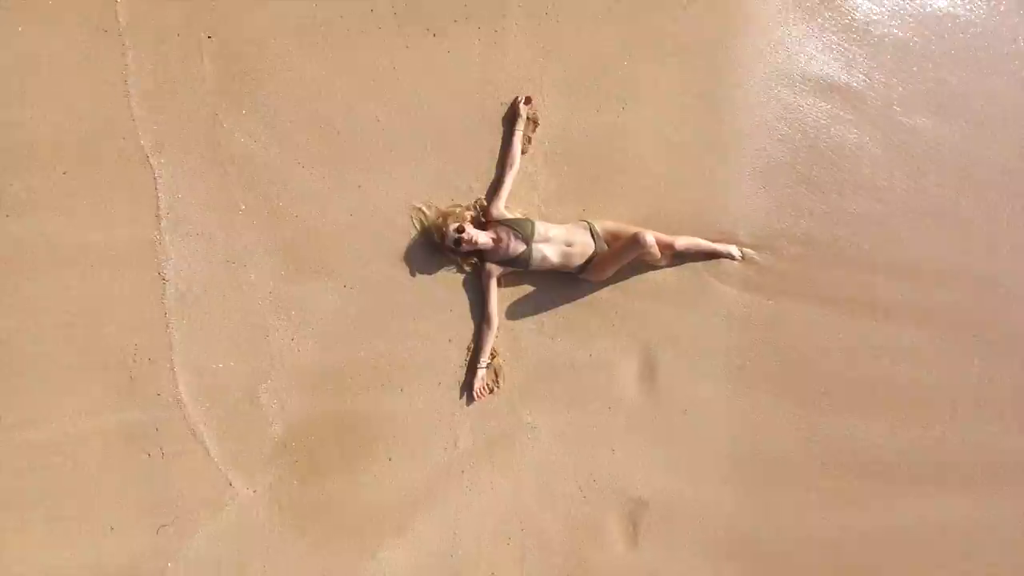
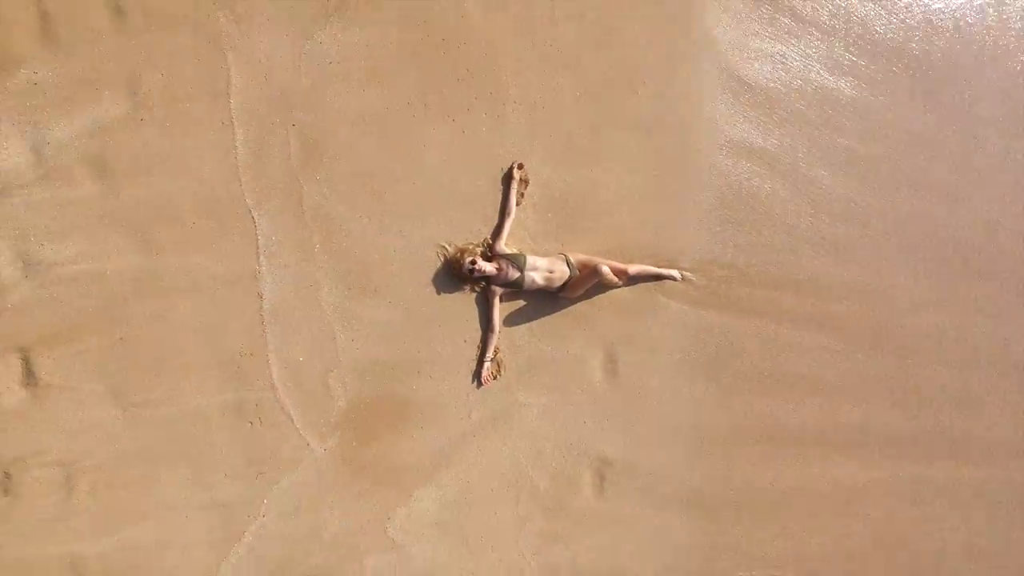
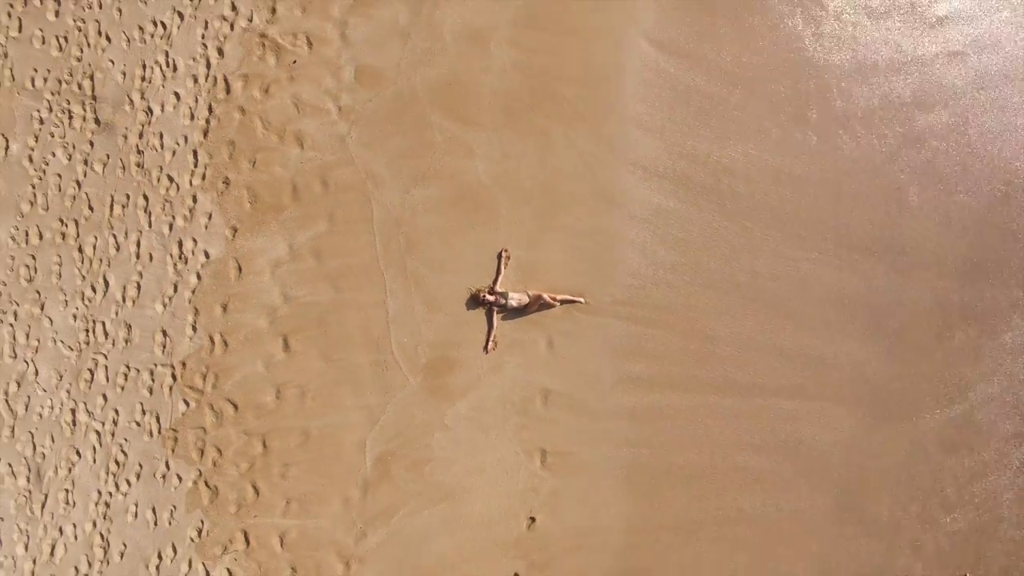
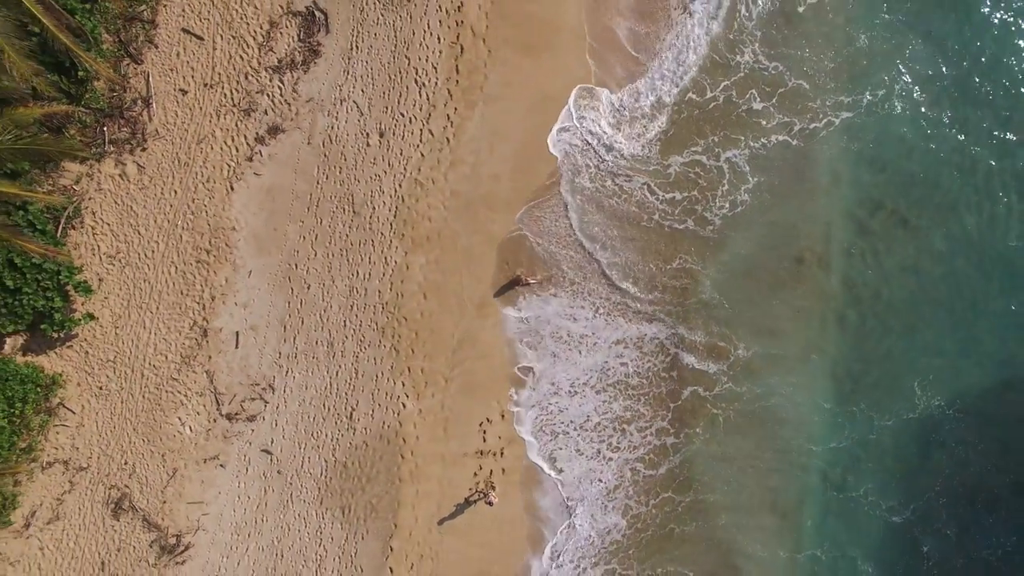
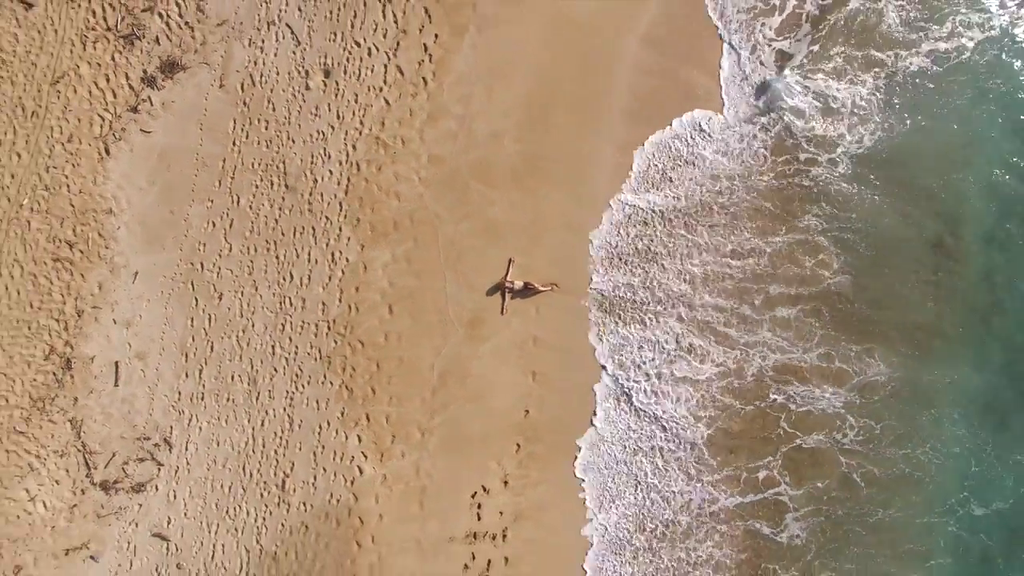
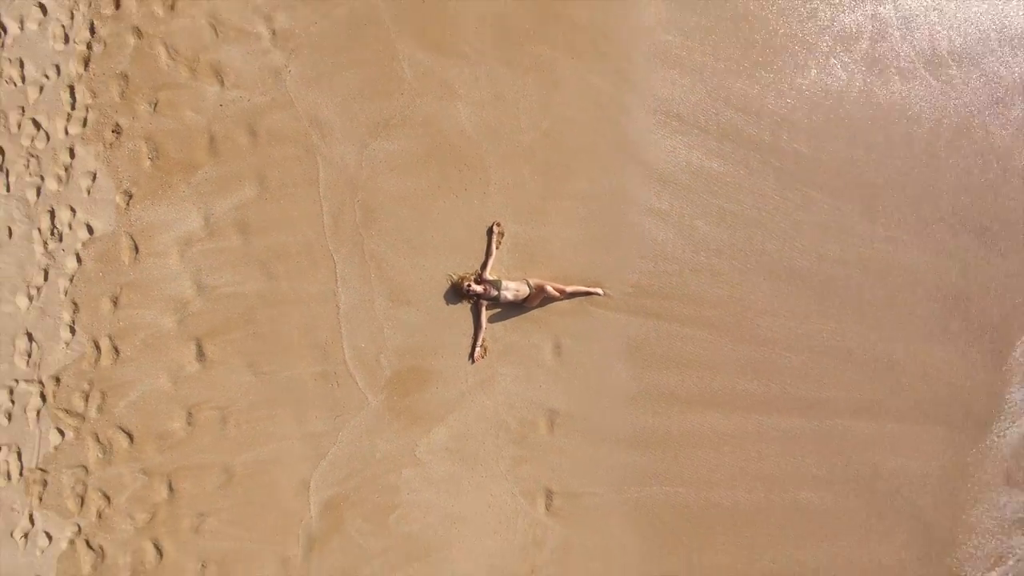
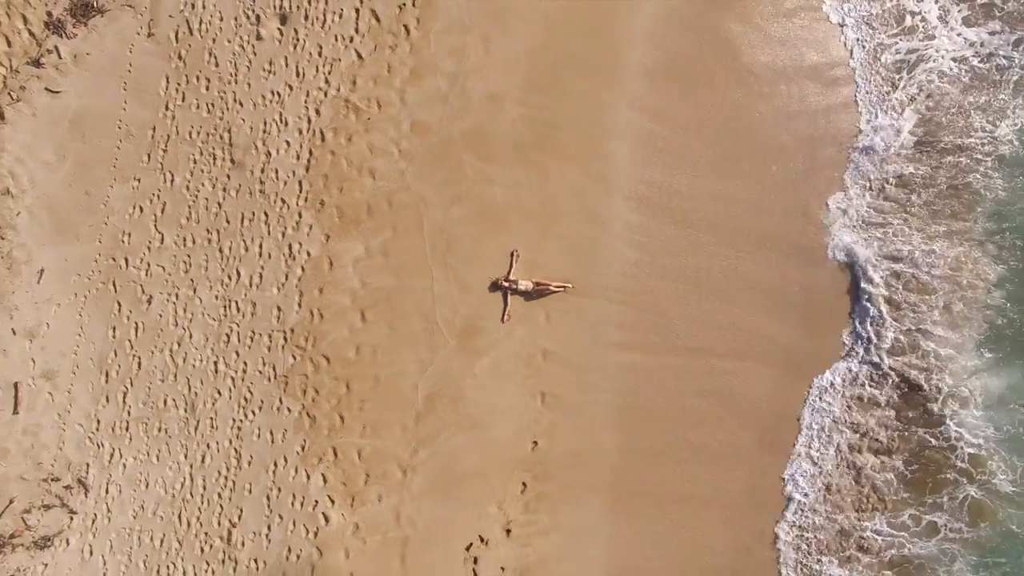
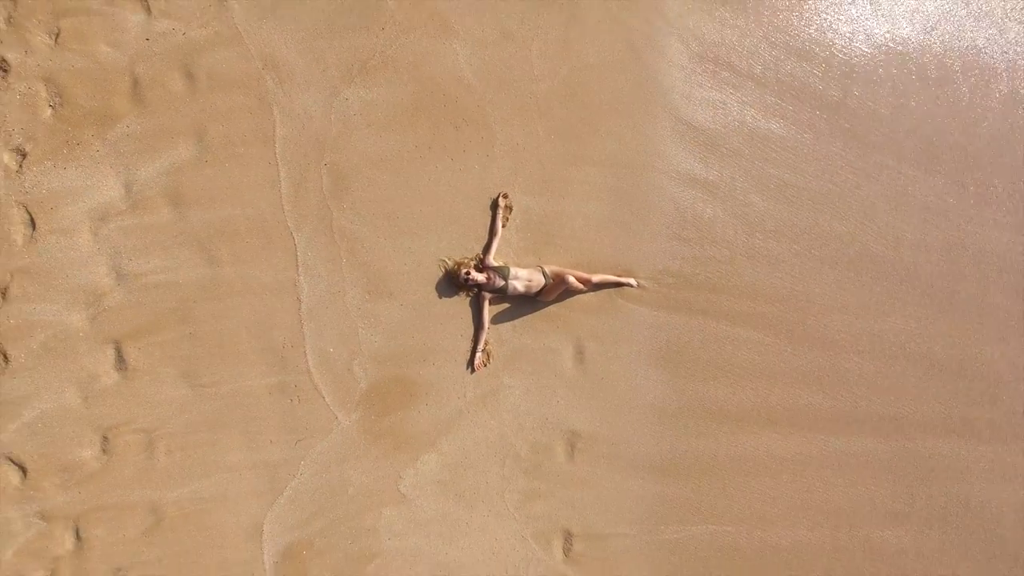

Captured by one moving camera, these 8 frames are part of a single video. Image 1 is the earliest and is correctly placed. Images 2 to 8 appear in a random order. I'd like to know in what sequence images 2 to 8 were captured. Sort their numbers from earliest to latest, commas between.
2, 8, 6, 3, 7, 5, 4
